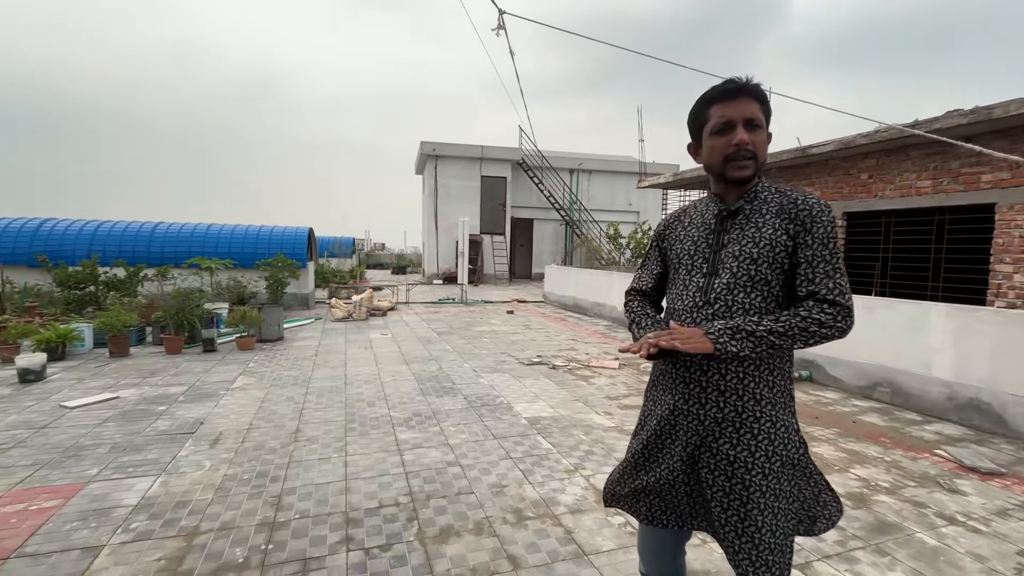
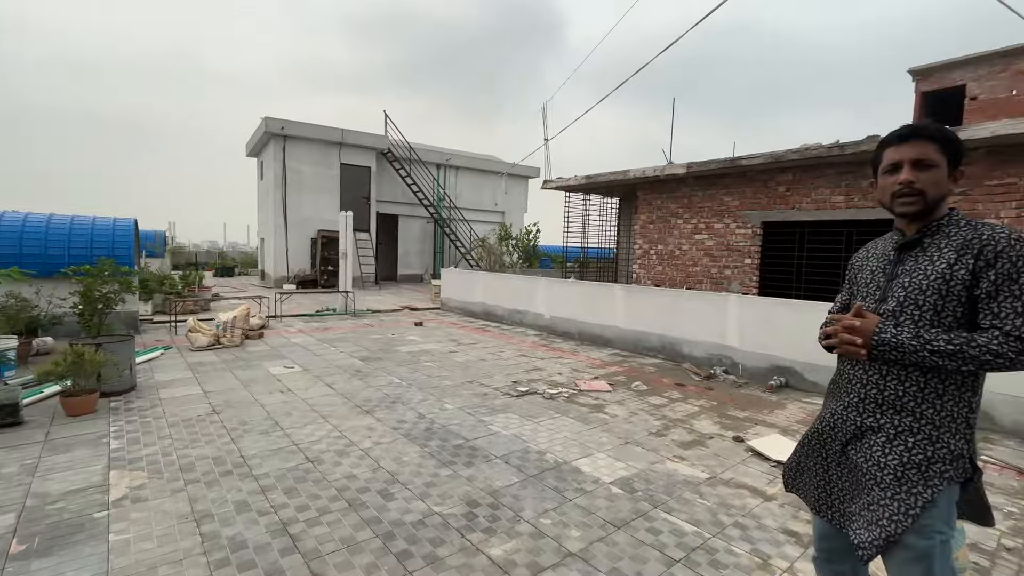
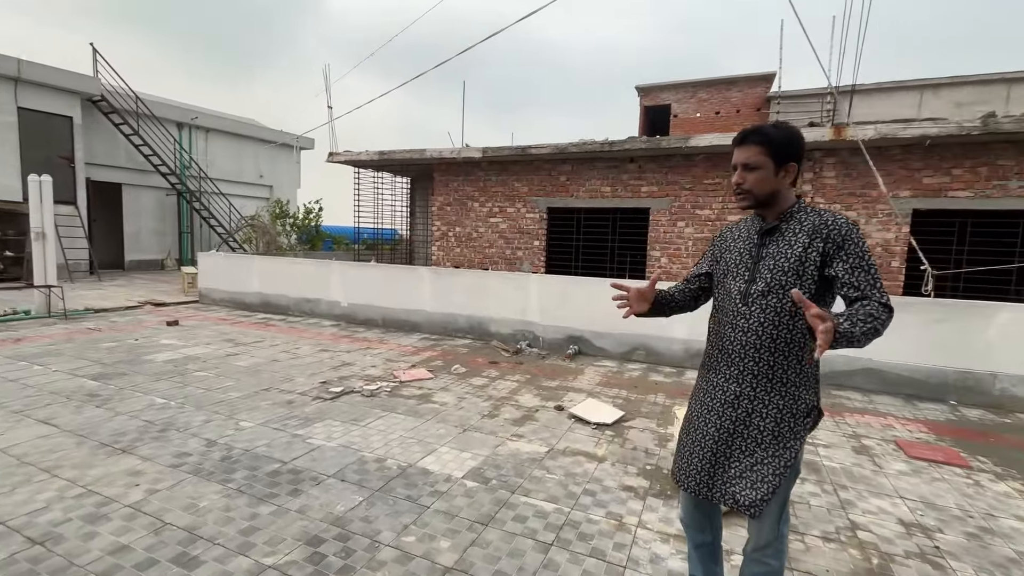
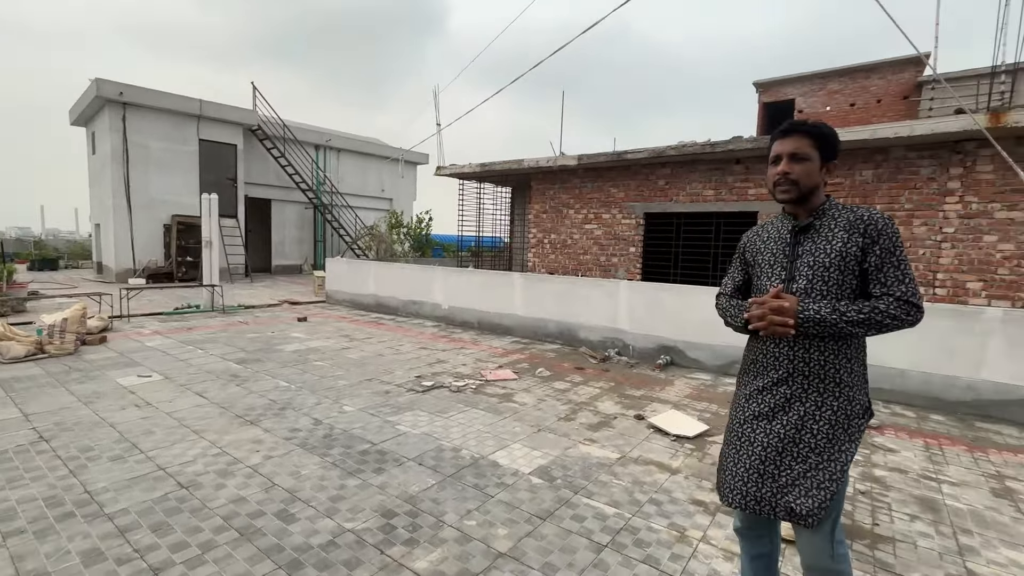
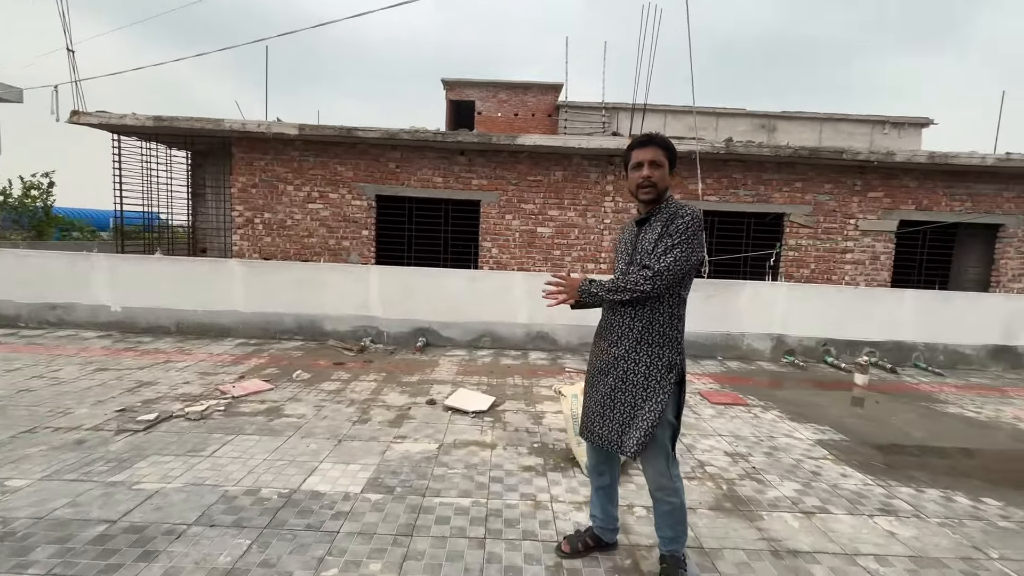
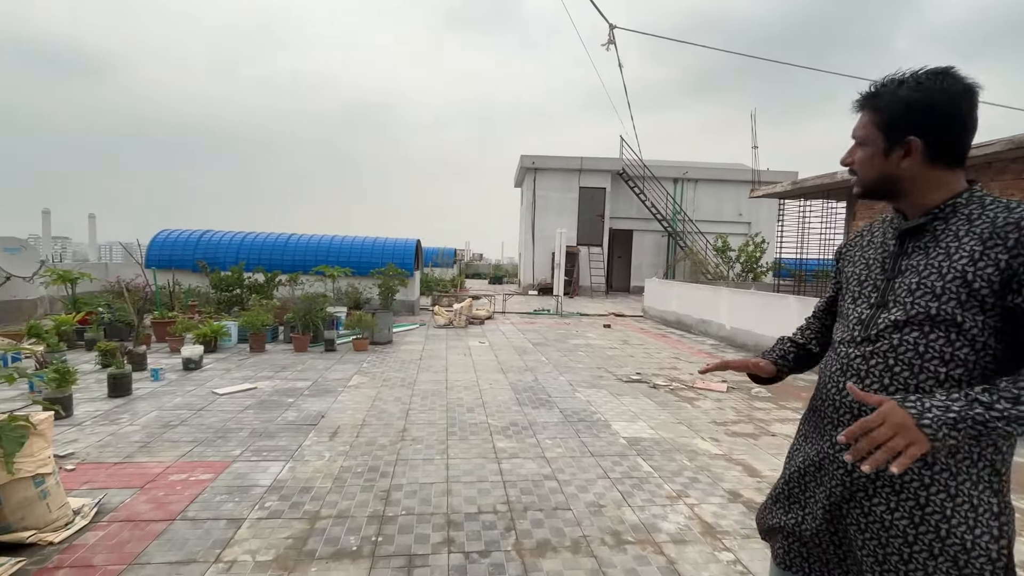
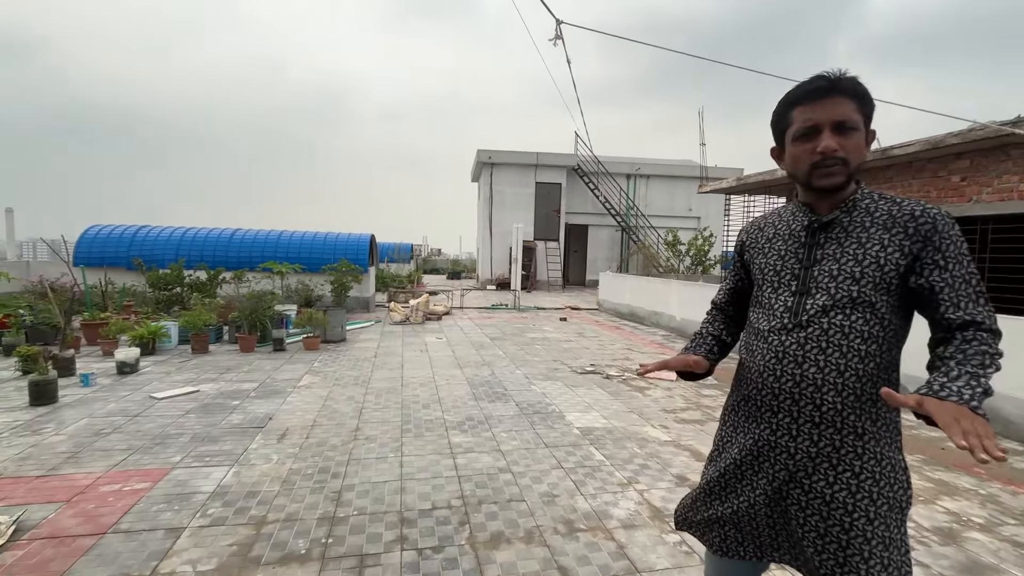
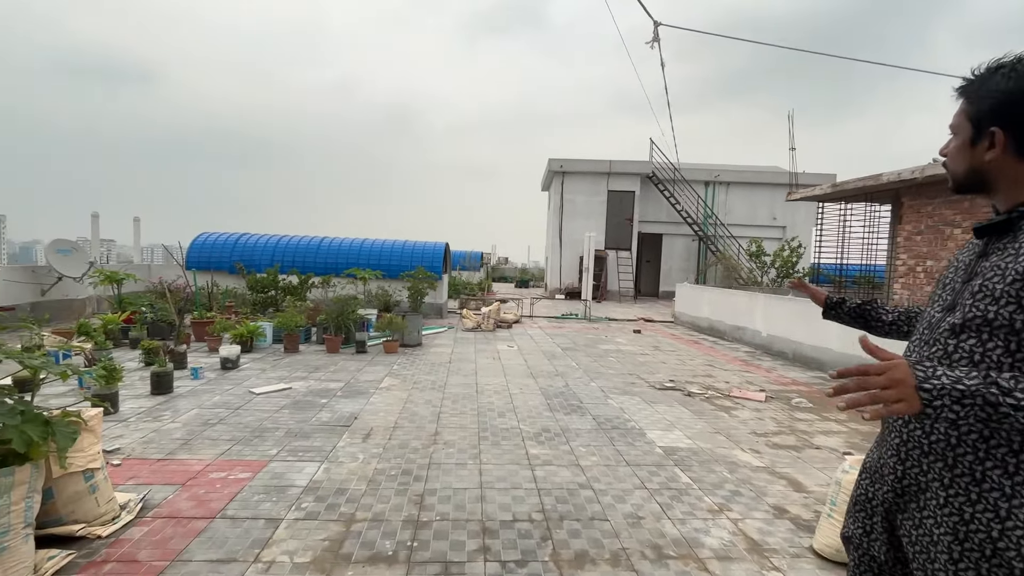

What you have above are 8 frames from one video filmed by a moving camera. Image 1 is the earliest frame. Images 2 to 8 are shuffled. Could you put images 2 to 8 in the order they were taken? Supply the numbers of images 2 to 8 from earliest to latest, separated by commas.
7, 6, 8, 2, 4, 3, 5
